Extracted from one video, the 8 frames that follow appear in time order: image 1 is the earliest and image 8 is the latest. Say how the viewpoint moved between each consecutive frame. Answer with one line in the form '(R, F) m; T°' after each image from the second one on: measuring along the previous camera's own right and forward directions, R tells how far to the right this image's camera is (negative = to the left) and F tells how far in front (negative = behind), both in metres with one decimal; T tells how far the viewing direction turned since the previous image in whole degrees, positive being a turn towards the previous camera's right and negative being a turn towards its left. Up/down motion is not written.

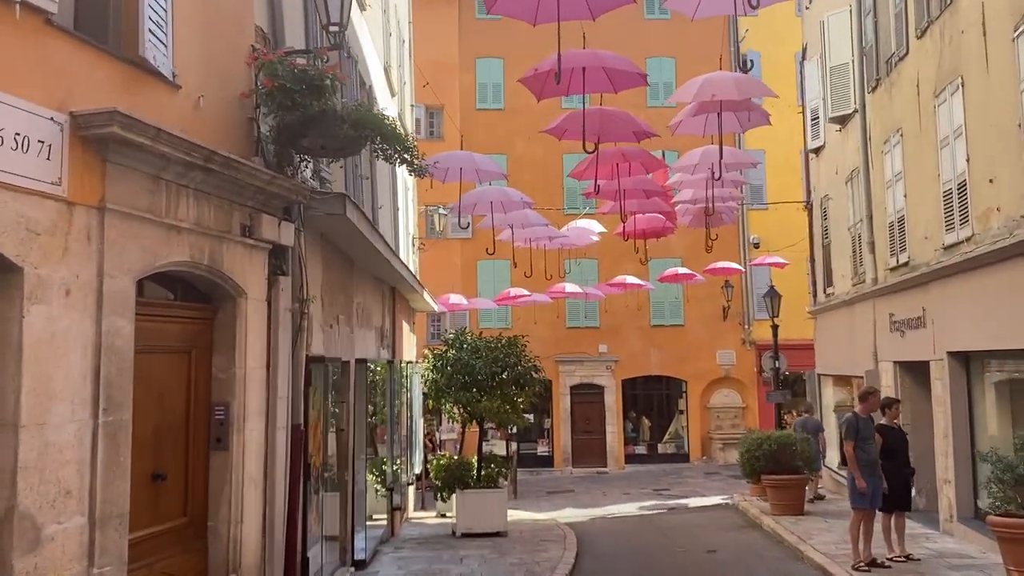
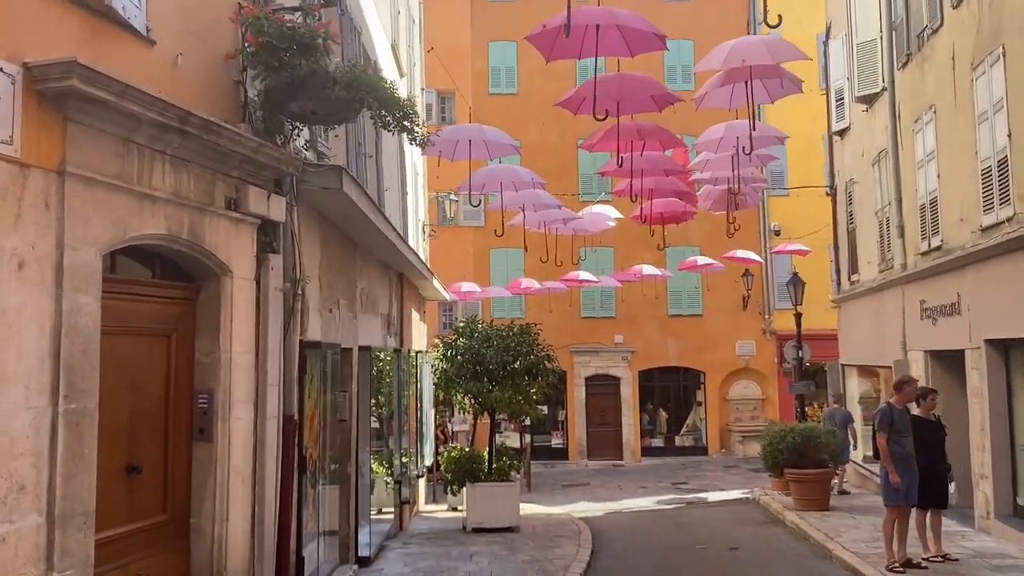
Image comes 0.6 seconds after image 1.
(0.0, +0.5) m; -1°
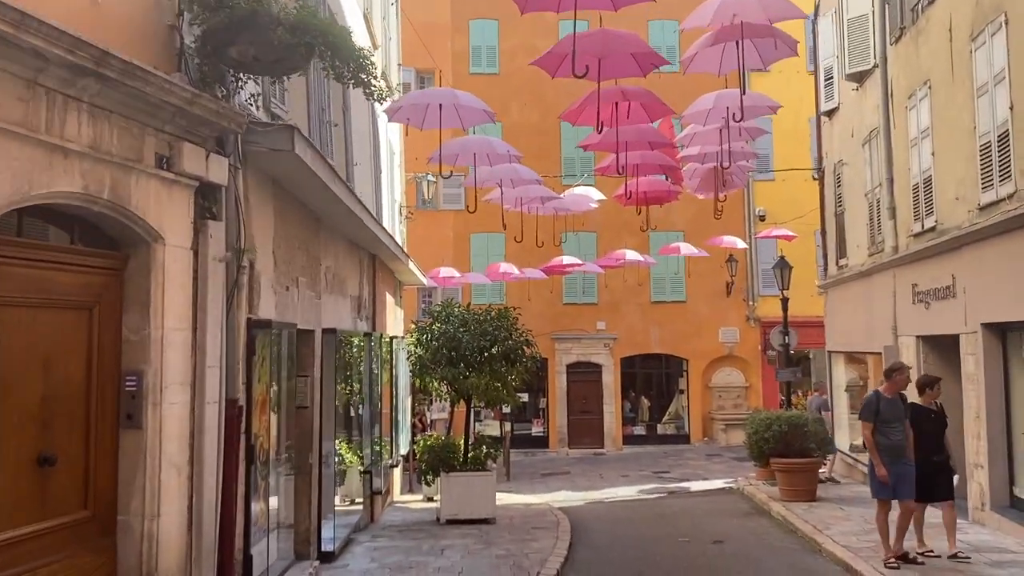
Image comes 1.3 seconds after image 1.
(+0.1, +0.6) m; +1°
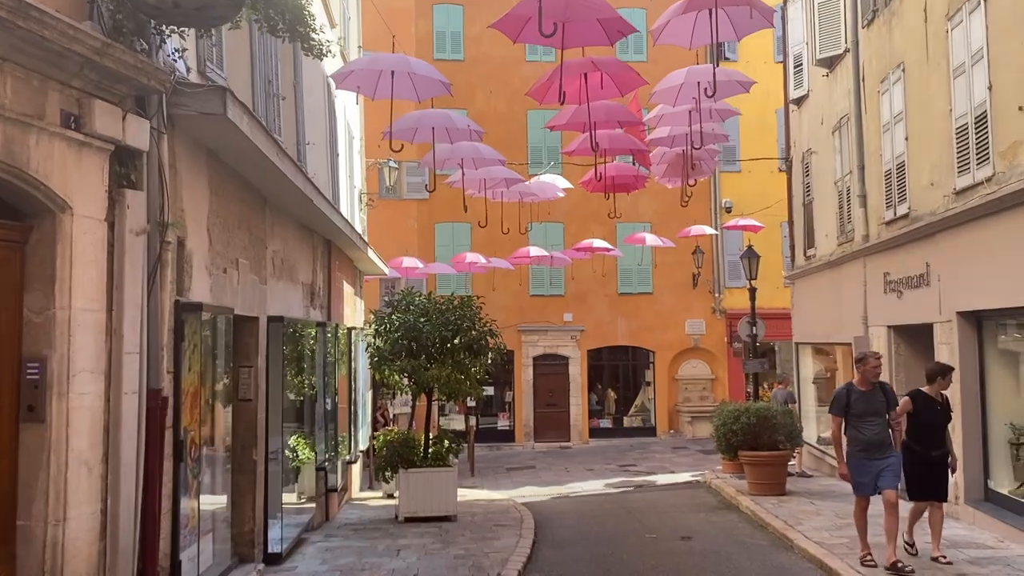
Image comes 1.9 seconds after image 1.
(+0.1, +0.5) m; +2°
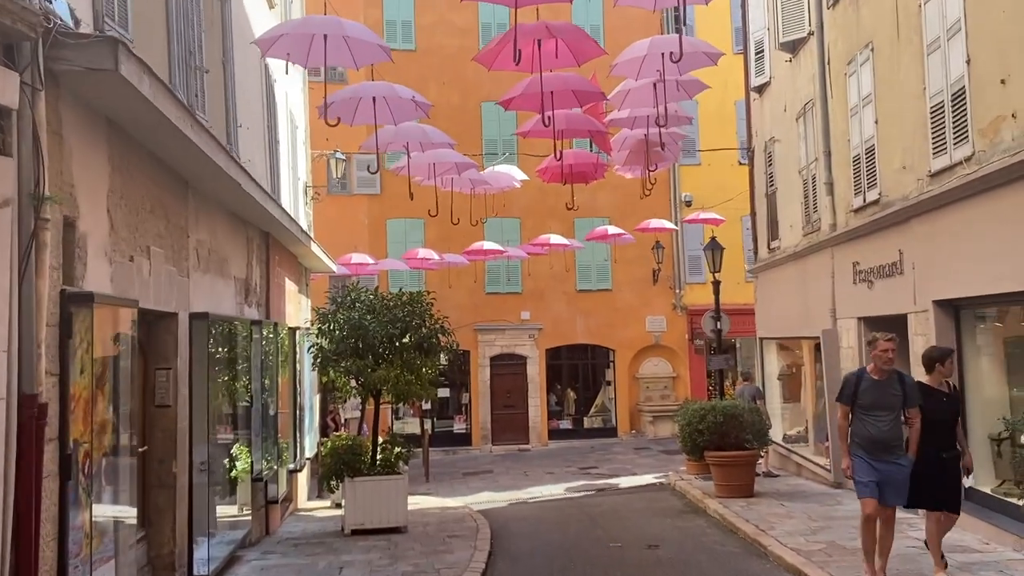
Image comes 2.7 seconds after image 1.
(+0.1, +0.7) m; +3°
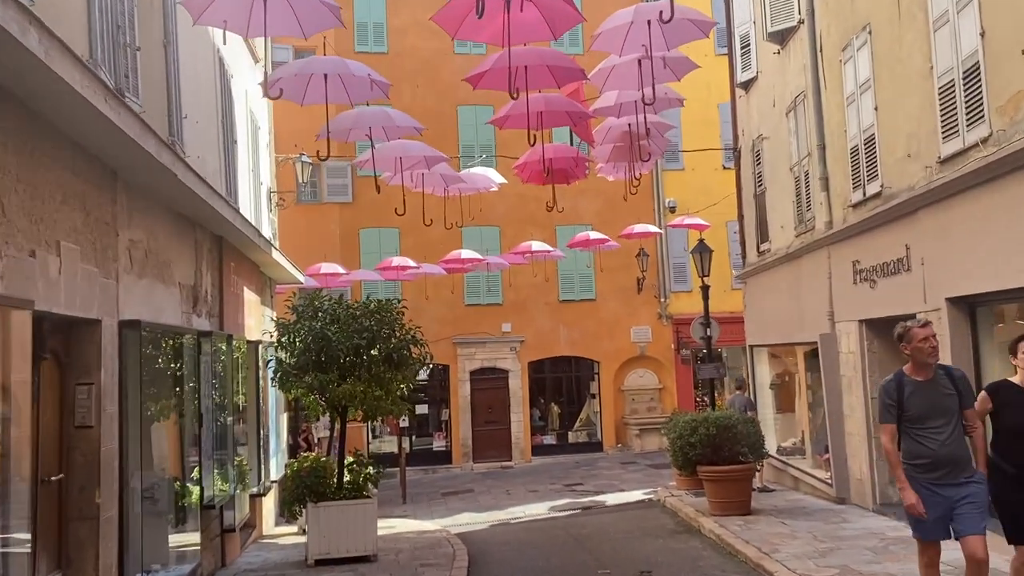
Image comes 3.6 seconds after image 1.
(+0.1, +0.8) m; +1°
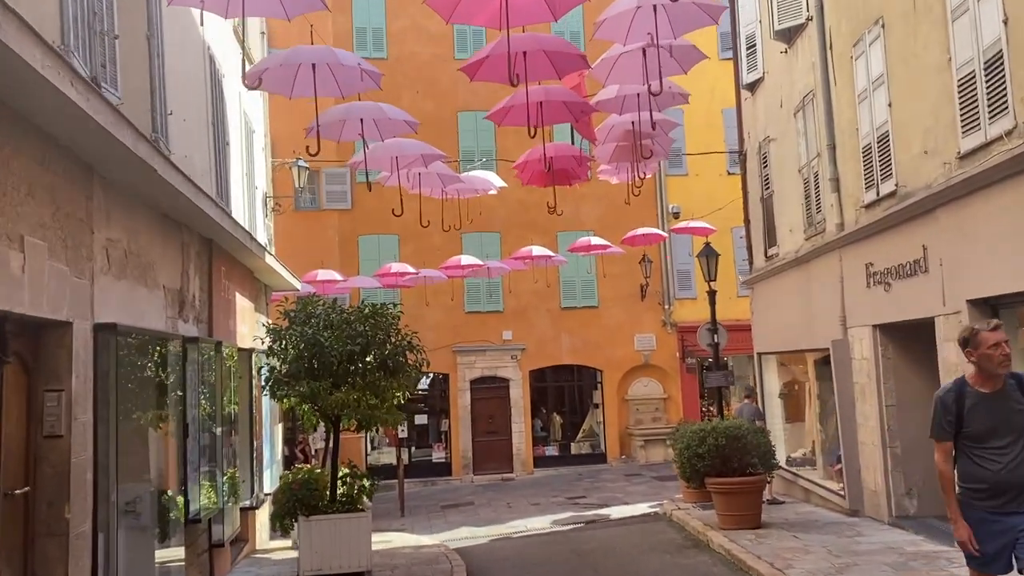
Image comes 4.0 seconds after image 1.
(0.0, +0.4) m; 0°
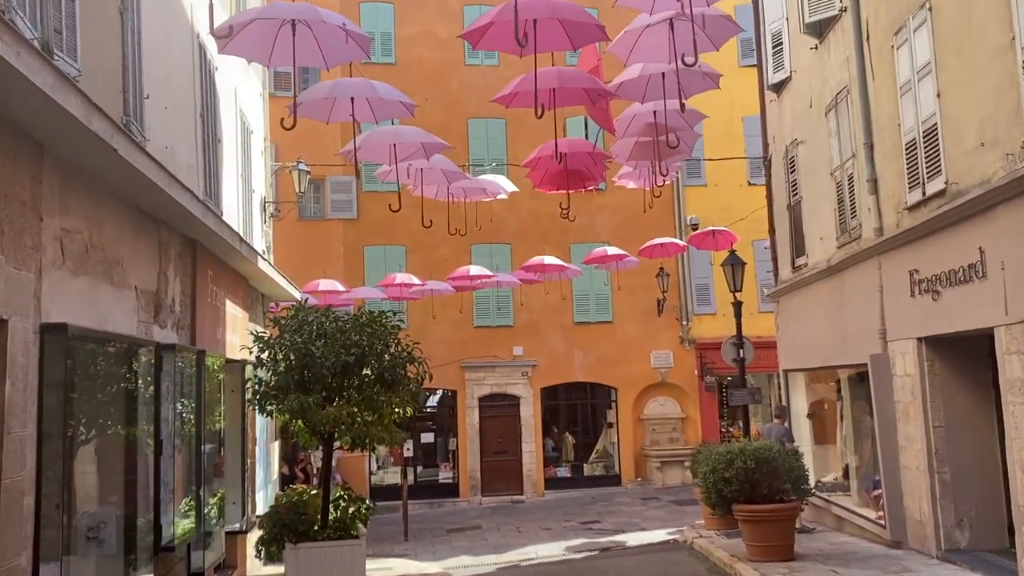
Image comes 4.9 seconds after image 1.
(0.0, +0.9) m; -1°
